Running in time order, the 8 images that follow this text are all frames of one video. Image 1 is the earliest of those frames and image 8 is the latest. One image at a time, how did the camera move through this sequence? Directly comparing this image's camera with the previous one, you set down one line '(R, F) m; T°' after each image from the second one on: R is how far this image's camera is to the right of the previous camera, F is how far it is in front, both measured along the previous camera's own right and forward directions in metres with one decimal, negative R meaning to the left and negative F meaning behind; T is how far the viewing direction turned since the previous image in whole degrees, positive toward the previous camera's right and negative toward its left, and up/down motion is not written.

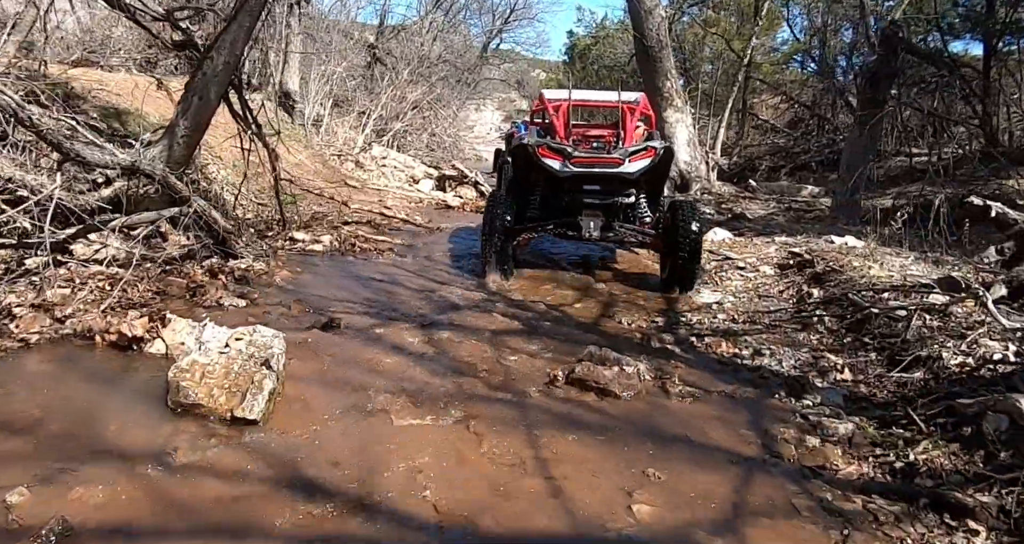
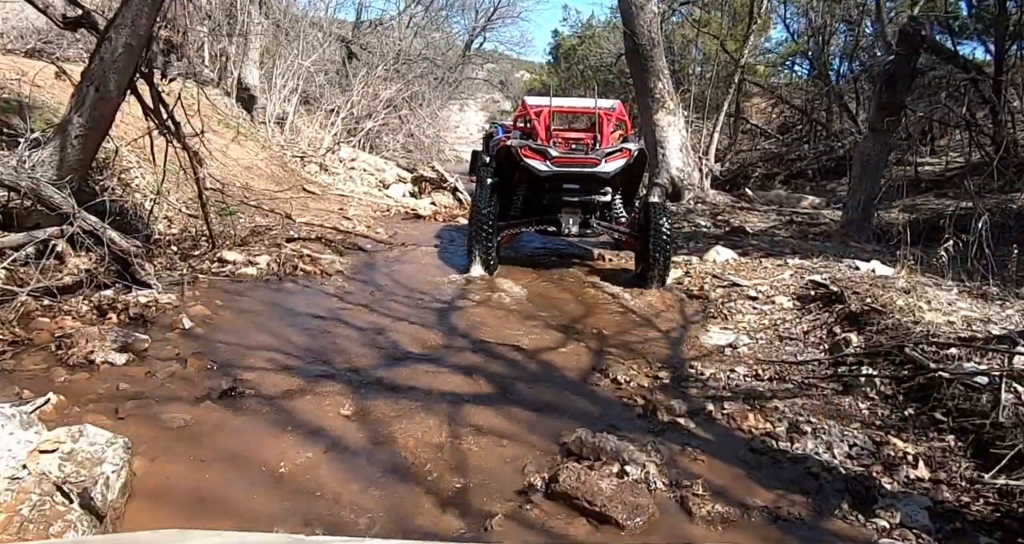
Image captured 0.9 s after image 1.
(+0.1, +1.2) m; +1°
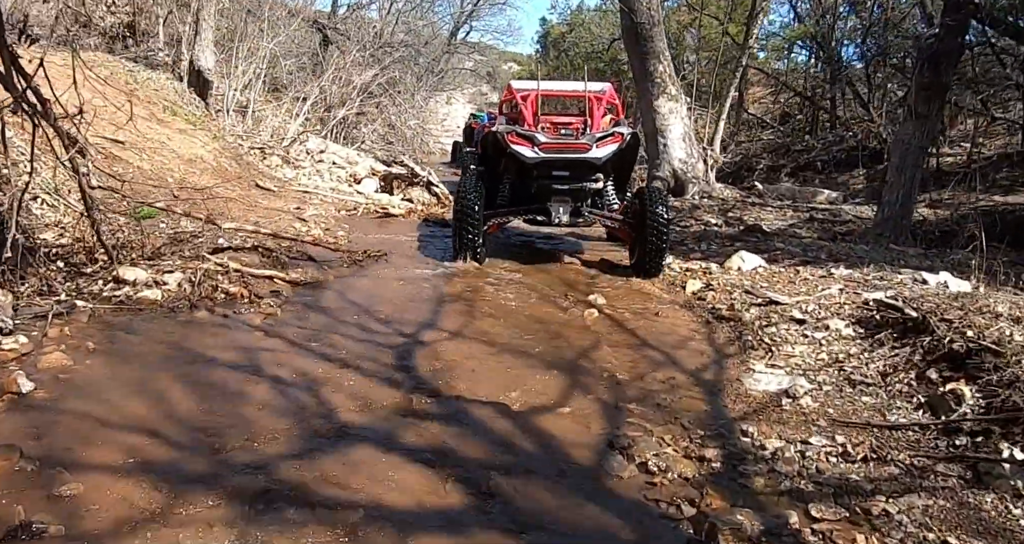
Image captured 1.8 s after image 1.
(0.0, +1.4) m; +1°
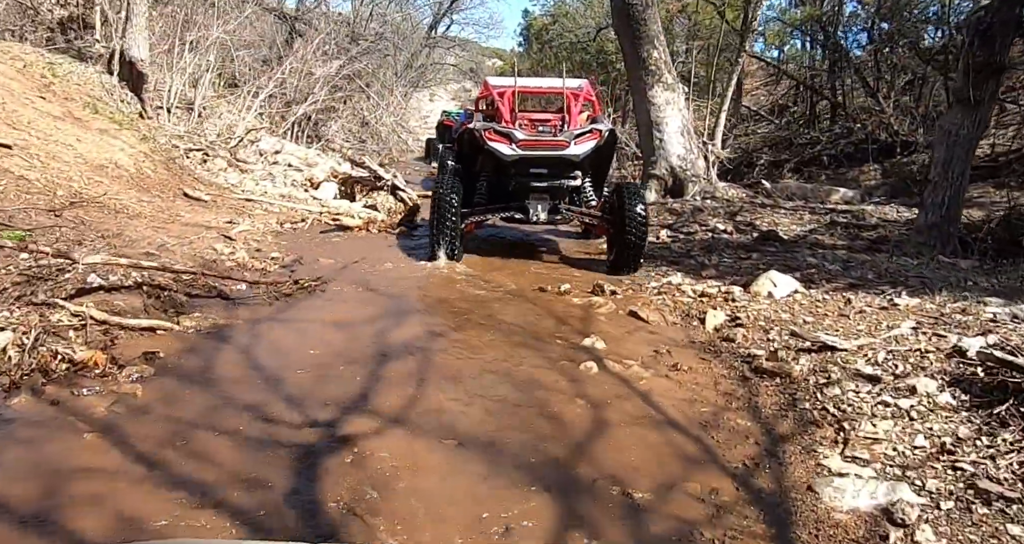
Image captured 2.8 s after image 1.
(+0.1, +1.4) m; +1°
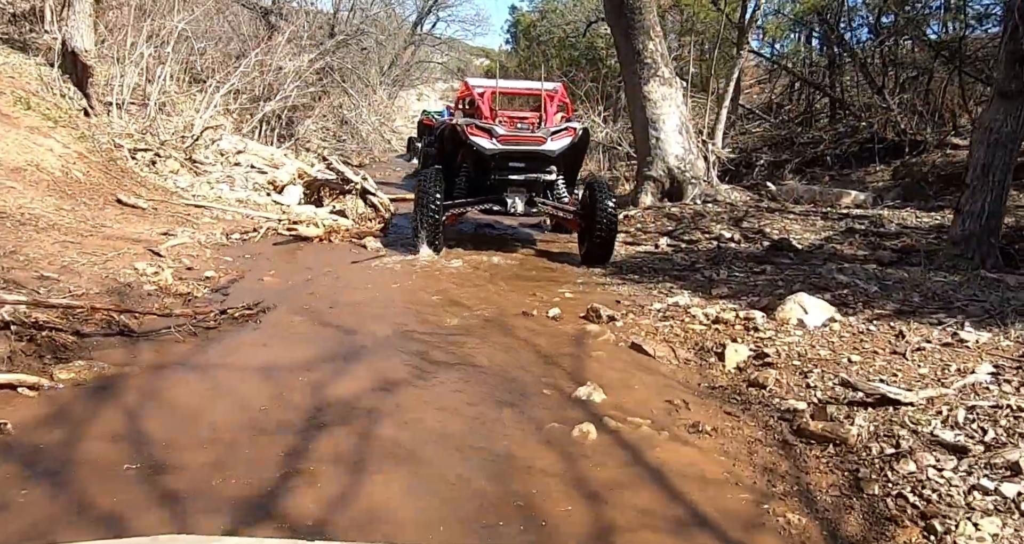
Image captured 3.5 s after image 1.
(+0.1, +0.9) m; +1°
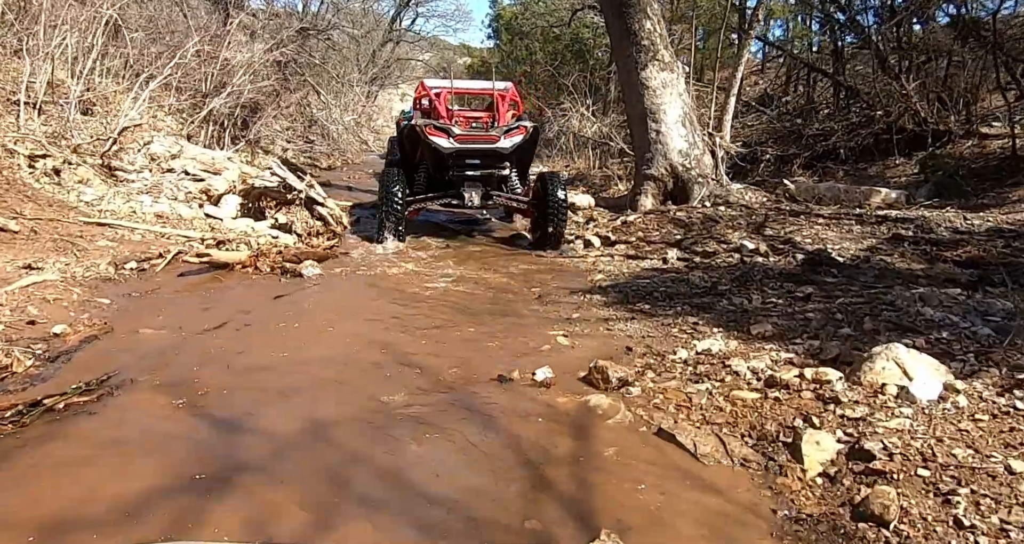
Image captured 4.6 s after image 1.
(+0.1, +1.4) m; +1°
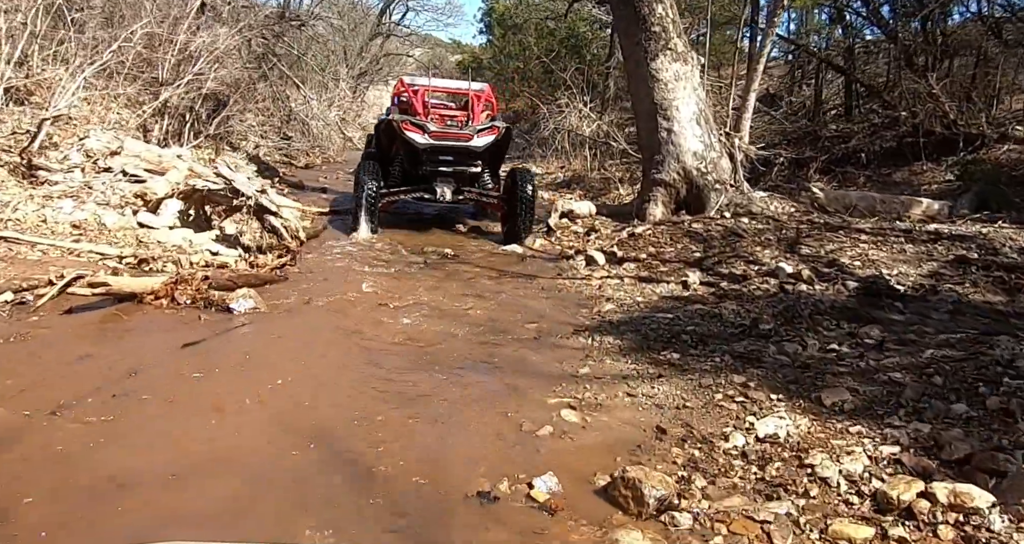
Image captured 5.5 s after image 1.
(0.0, +1.2) m; +1°
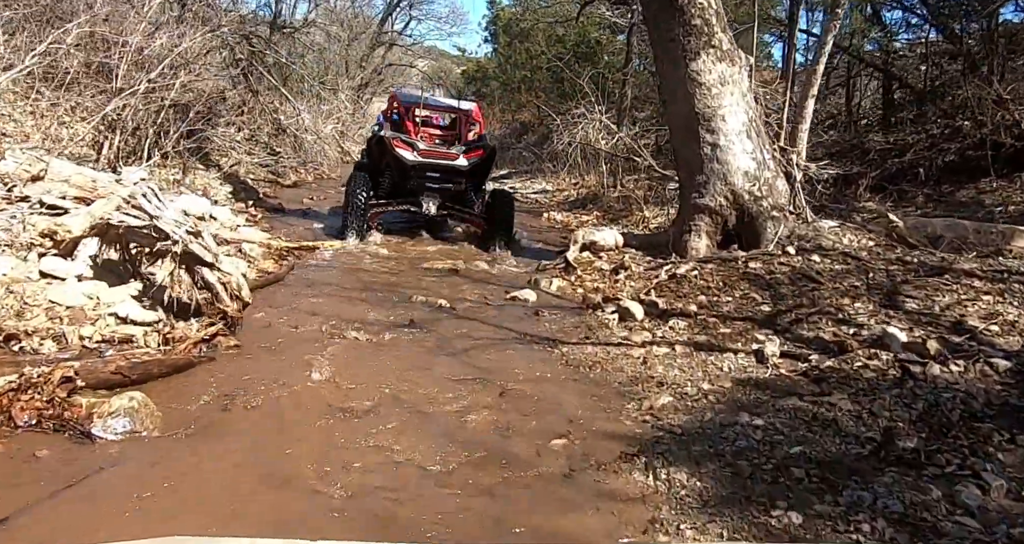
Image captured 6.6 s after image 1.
(0.0, +1.5) m; 0°
